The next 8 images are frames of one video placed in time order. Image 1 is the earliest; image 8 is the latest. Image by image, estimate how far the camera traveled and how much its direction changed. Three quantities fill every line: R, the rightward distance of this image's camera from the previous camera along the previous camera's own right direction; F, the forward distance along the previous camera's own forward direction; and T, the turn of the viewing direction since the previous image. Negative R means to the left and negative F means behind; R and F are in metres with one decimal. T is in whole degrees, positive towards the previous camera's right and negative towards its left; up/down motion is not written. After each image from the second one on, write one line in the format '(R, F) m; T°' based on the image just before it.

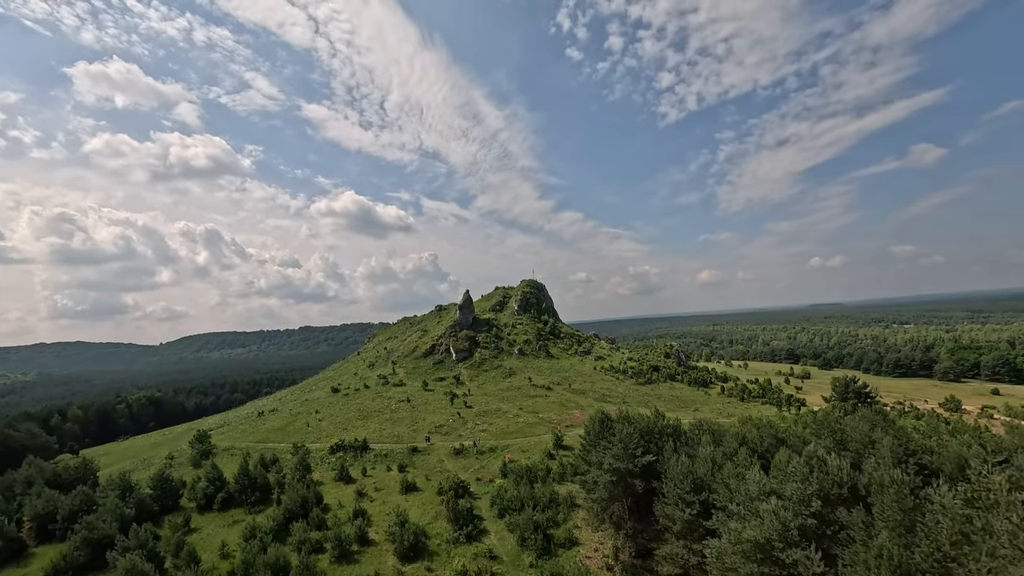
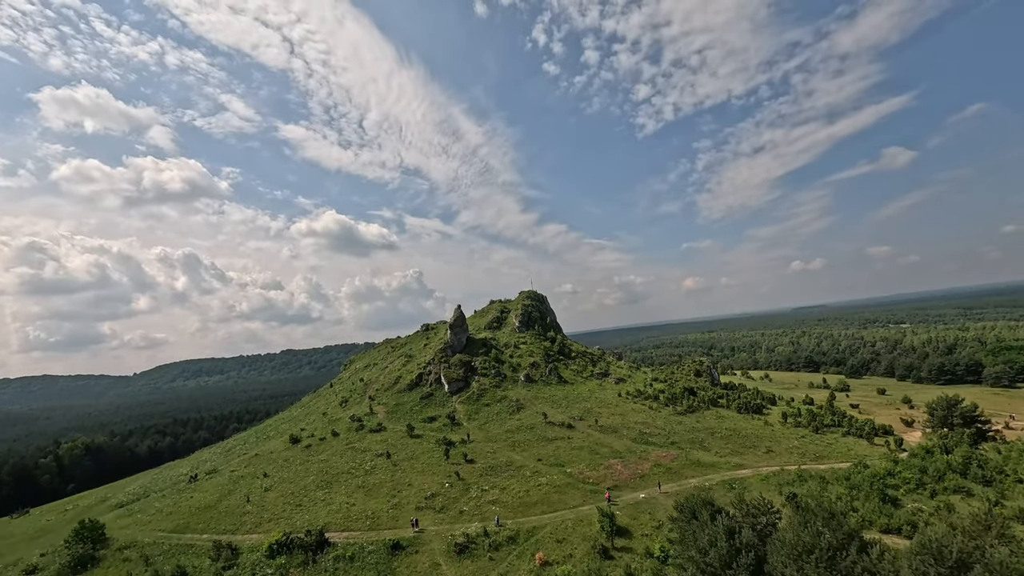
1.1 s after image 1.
(-3.5, +22.4) m; +2°
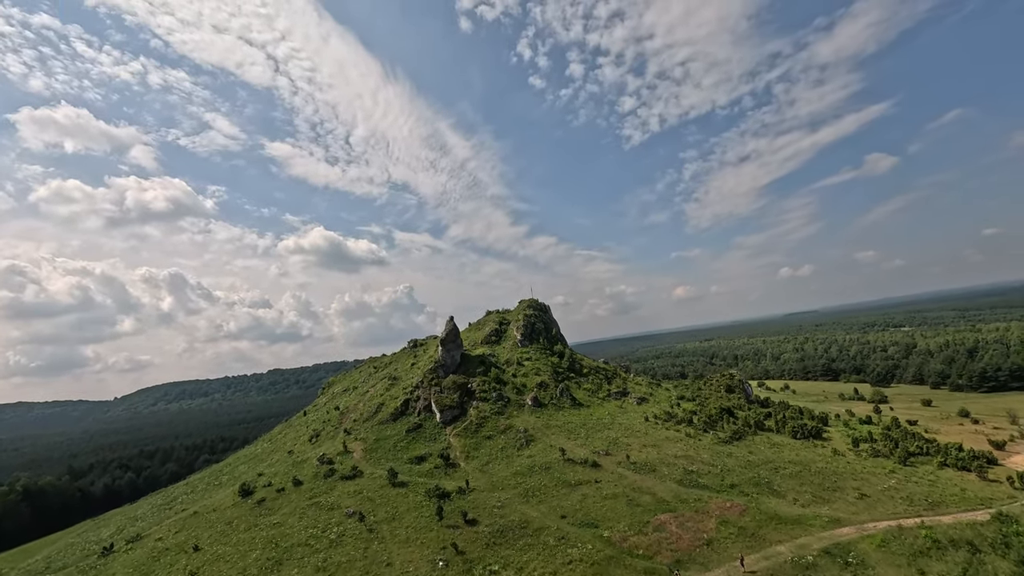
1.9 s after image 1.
(-2.1, +16.6) m; +1°
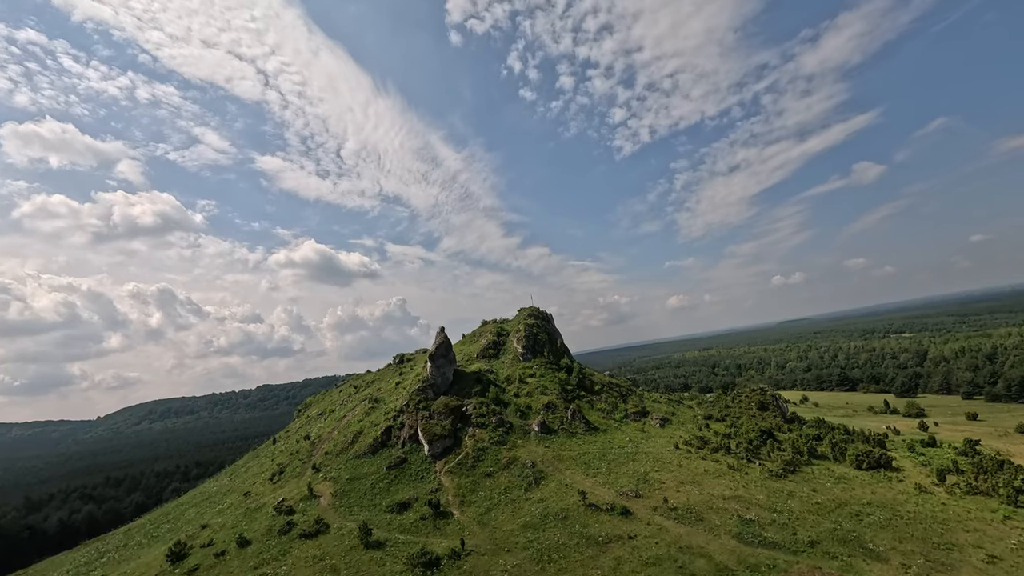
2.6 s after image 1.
(-1.3, +13.6) m; +1°
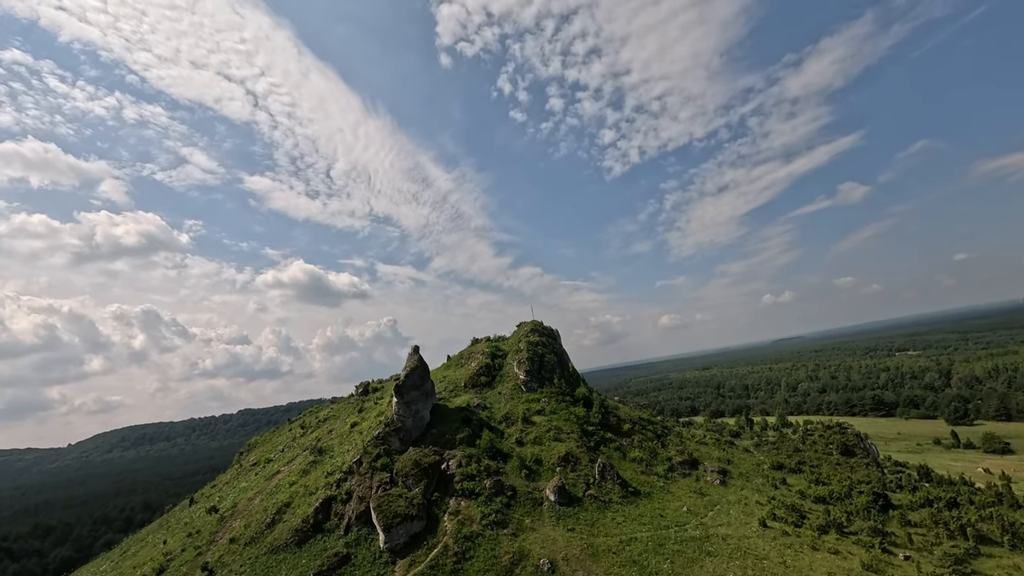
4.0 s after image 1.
(-1.2, +23.1) m; +1°
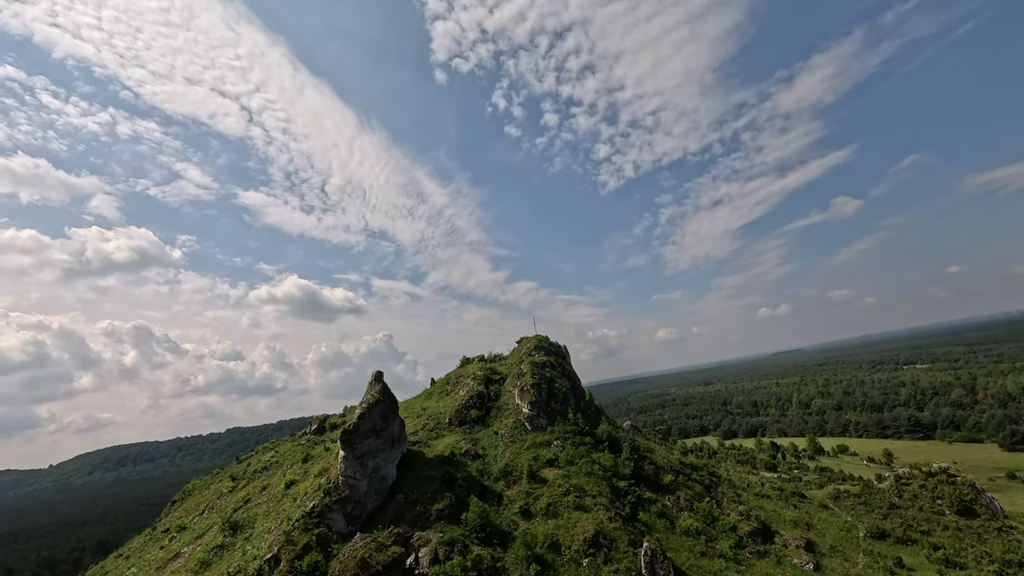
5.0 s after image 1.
(-0.5, +17.7) m; +1°
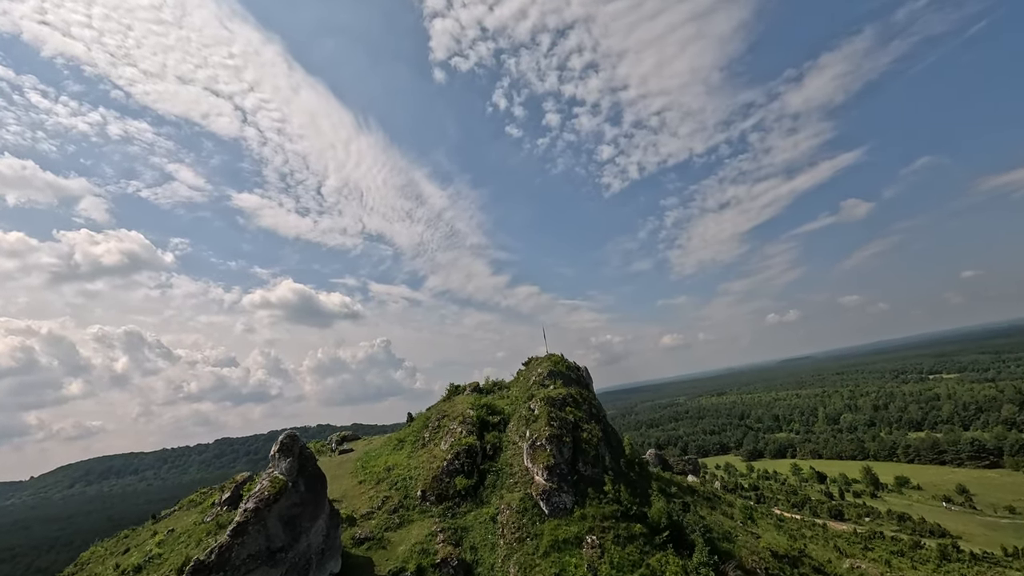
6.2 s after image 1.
(-2.7, +23.7) m; 0°
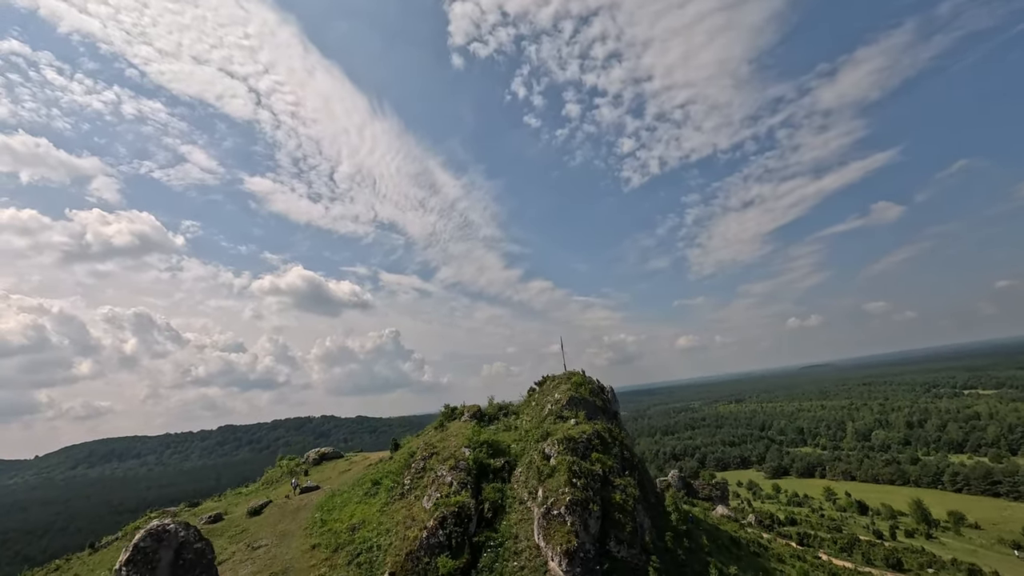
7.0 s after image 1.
(-8.3, +22.9) m; -1°
